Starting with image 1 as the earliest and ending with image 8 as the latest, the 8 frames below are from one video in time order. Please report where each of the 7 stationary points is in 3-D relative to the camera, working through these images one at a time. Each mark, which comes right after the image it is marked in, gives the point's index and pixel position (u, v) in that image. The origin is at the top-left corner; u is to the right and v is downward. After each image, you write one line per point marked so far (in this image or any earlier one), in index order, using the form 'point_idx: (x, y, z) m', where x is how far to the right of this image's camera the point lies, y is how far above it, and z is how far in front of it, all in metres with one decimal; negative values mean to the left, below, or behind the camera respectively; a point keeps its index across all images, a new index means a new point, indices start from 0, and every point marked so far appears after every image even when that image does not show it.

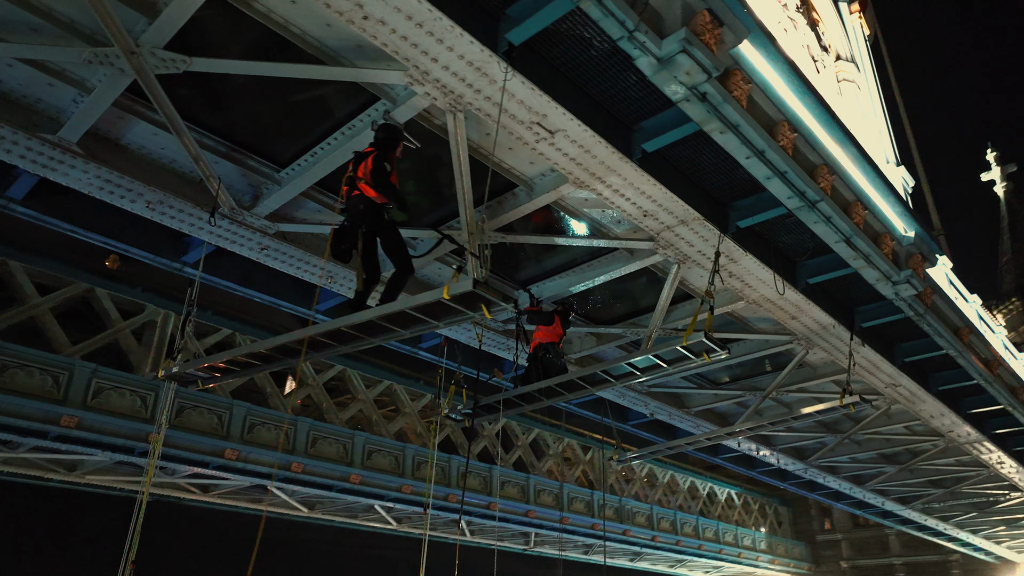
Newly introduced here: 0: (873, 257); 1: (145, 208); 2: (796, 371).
0: (+5.5, +0.5, +11.2) m
1: (-4.9, +1.0, +9.8) m
2: (+6.5, -1.9, +16.6) m
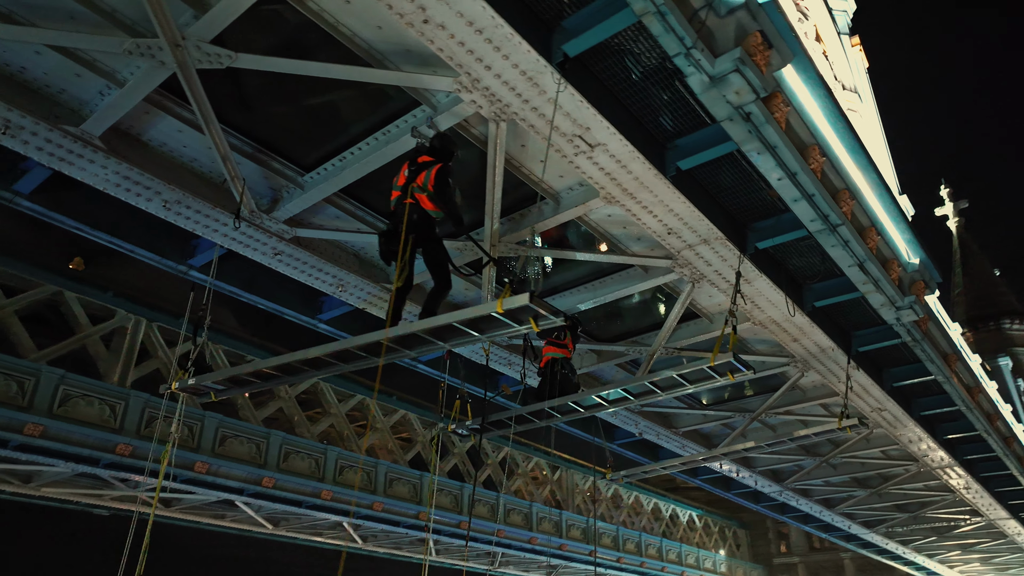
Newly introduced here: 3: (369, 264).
0: (+5.7, +0.1, +11.4) m
1: (-4.5, +1.0, +9.5) m
2: (+6.4, -2.4, +16.8) m
3: (-2.3, +0.4, +11.6) m
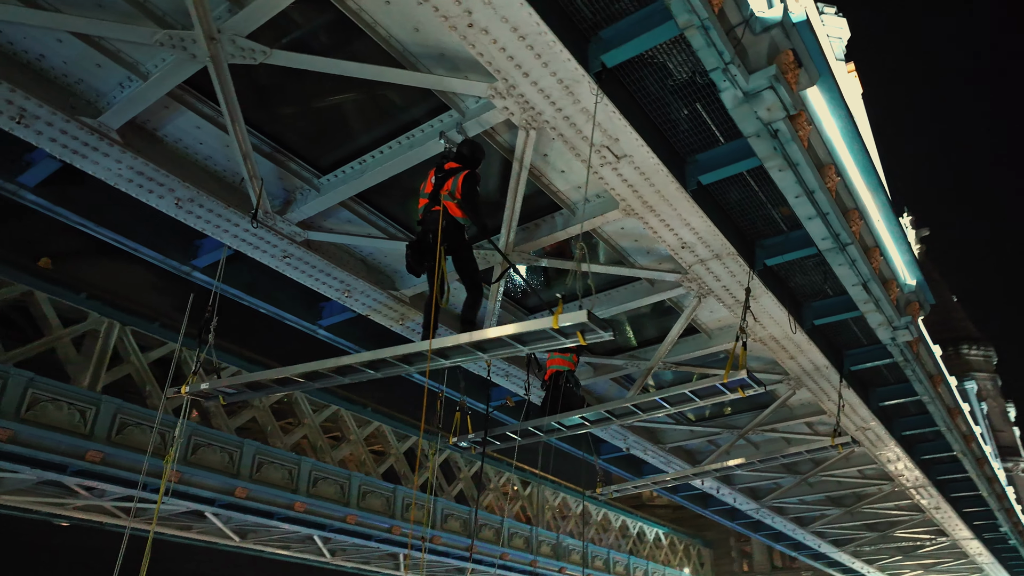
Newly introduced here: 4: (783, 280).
0: (+5.9, -0.2, +11.7) m
1: (-4.3, +1.0, +9.2) m
2: (+6.1, -2.8, +17.0) m
3: (-2.1, +0.3, +11.5) m
4: (+4.4, +0.2, +12.0) m
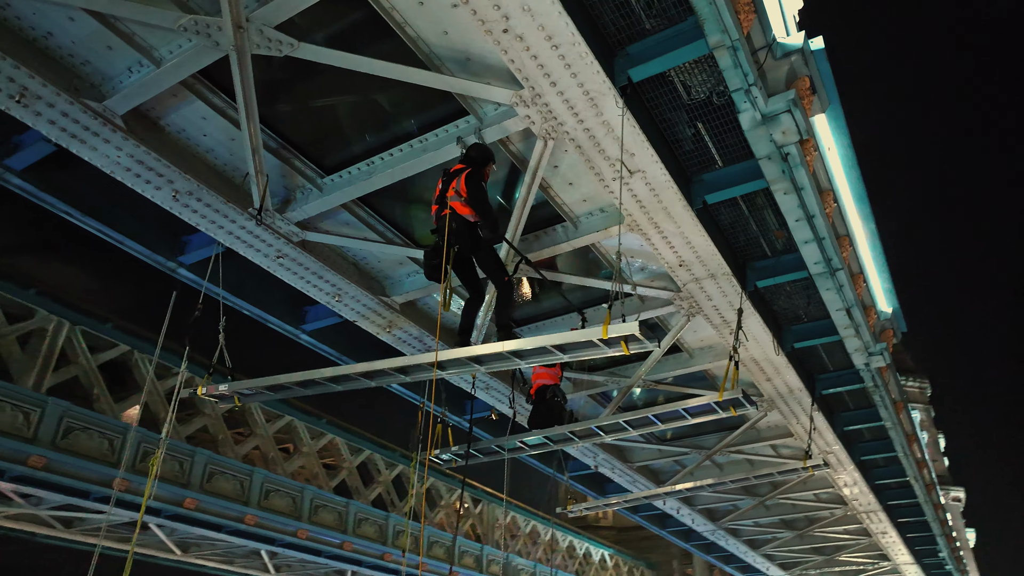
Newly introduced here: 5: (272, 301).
0: (+5.7, -0.6, +12.0) m
1: (-4.1, +1.1, +8.9) m
2: (+5.5, -3.4, +17.3) m
3: (-2.2, +0.2, +11.3) m
4: (+4.3, -0.2, +12.3) m
5: (-3.8, -0.2, +11.7) m
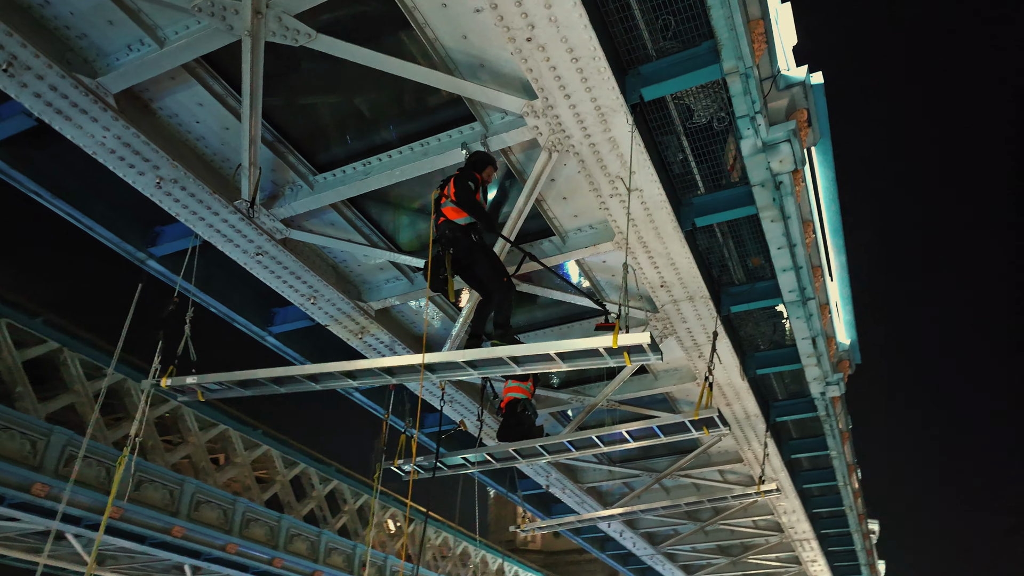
0: (+5.3, -1.2, +12.4) m
1: (-4.2, +1.2, +8.5) m
2: (+4.4, -4.0, +17.6) m
3: (-2.5, +0.1, +11.1) m
4: (+3.8, -0.7, +12.6) m
5: (-4.2, -0.2, +11.3) m
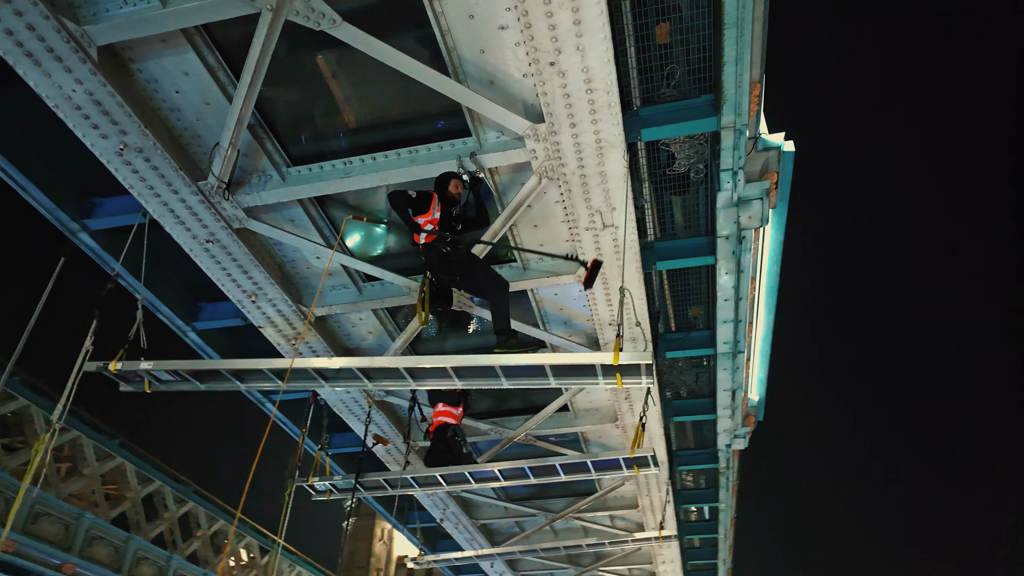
0: (+4.0, -2.2, +13.2) m
1: (-4.3, +1.5, +7.9) m
2: (+2.0, -5.2, +17.9) m
3: (-3.2, +0.1, +10.6) m
4: (+2.6, -1.5, +13.1) m
5: (-4.9, 0.0, +10.5) m
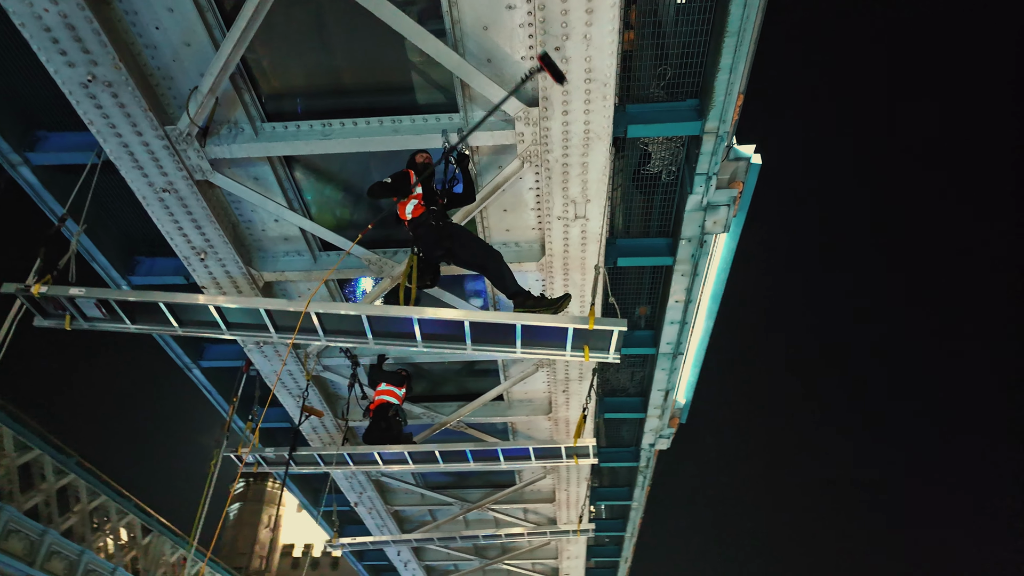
0: (+2.9, -2.3, +13.6) m
1: (-4.3, +2.1, +7.4) m
2: (0.0, -5.0, +18.1) m
3: (-3.7, +0.6, +10.2) m
4: (+1.6, -1.5, +13.4) m
5: (-5.4, +0.7, +9.9) m
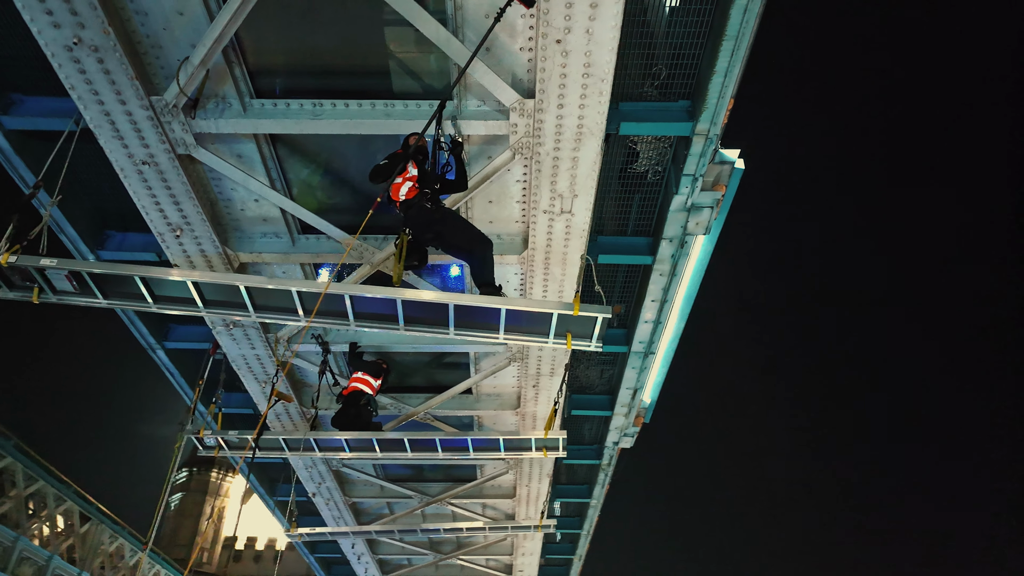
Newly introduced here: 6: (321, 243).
0: (+2.3, -2.3, +13.8) m
1: (-4.3, +2.4, +7.1) m
2: (-1.0, -4.9, +18.1) m
3: (-4.0, +0.9, +10.0) m
4: (+1.0, -1.4, +13.5) m
5: (-5.6, +1.0, +9.6) m
6: (-2.6, +0.6, +10.1) m
